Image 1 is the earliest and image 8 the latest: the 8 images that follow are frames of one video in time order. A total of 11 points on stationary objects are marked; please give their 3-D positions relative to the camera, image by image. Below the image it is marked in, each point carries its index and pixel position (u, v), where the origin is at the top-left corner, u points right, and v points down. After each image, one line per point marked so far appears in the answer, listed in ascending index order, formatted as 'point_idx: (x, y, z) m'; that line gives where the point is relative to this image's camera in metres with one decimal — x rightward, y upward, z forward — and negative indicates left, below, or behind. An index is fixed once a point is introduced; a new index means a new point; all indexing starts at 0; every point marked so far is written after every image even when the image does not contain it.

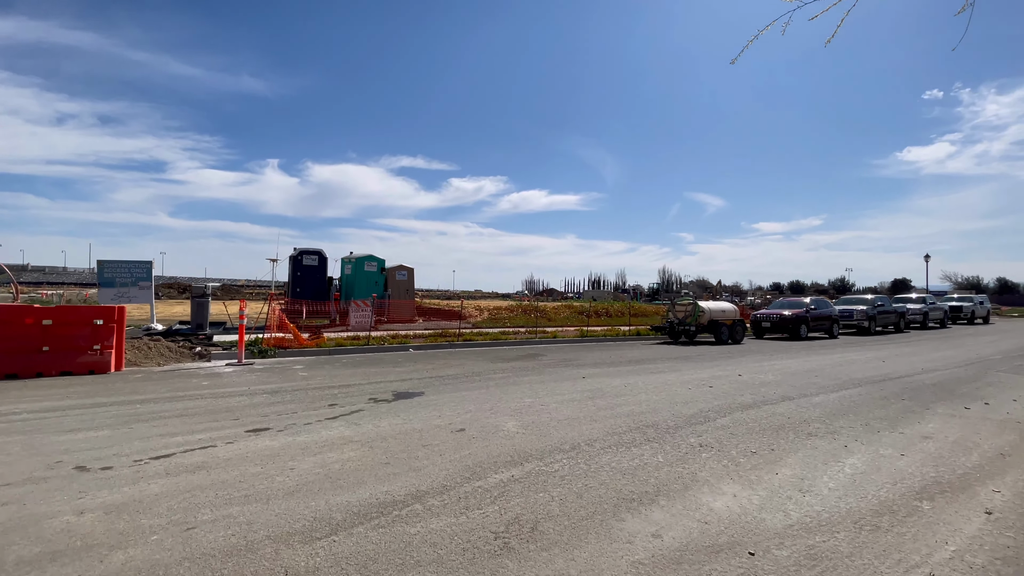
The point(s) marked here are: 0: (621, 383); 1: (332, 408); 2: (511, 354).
0: (+2.3, -2.0, +10.1) m
1: (-2.9, -1.9, +7.6) m
2: (-0.1, -2.1, +14.7) m
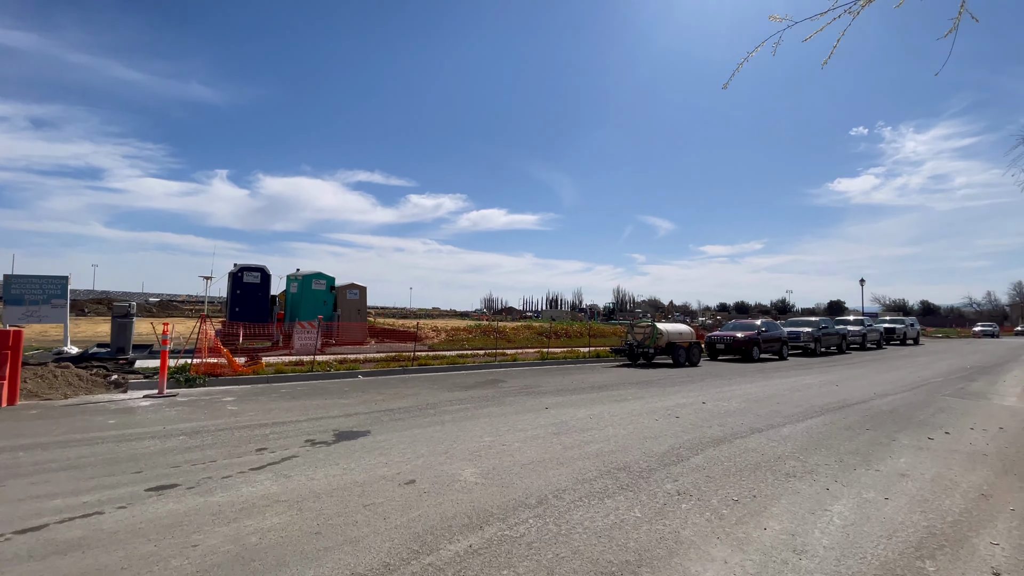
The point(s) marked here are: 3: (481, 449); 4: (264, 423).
0: (+1.5, -2.5, +9.5) m
1: (-3.5, -2.3, +6.5) m
2: (-1.3, -2.7, +13.9) m
3: (-0.5, -2.3, +6.8) m
4: (-4.4, -2.4, +8.3) m
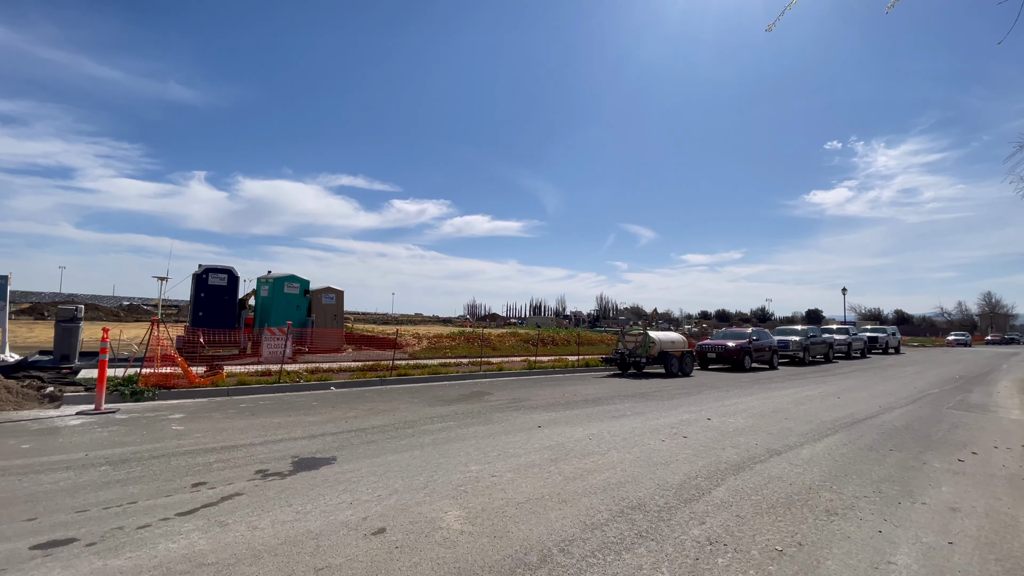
0: (+1.3, -2.6, +8.5) m
1: (-3.6, -2.3, +5.3) m
2: (-1.6, -2.8, +12.8) m
3: (-0.6, -2.4, +5.7) m
4: (-4.5, -2.4, +7.1) m
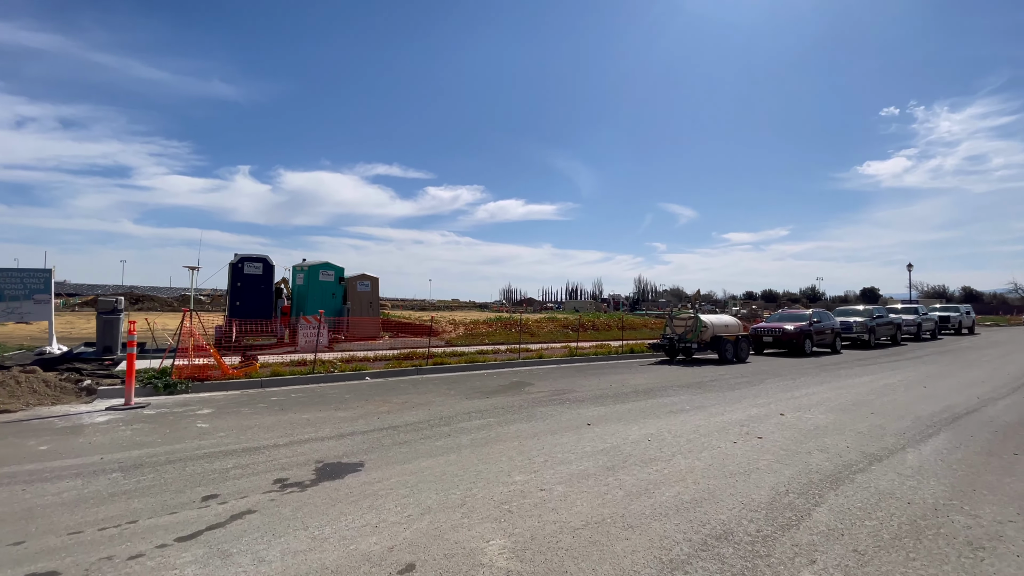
0: (+2.0, -2.3, +7.4) m
1: (-3.1, -2.2, +4.7) m
2: (-0.6, -2.4, +12.0) m
3: (0.0, -2.2, +4.9) m
4: (-3.9, -2.2, +6.5) m
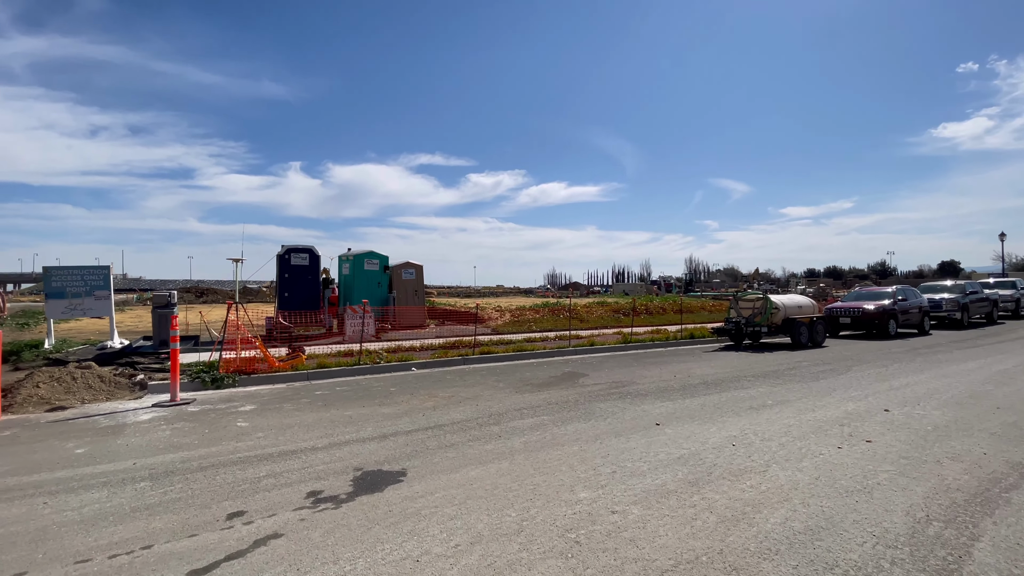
0: (+2.8, -2.0, +6.4) m
1: (-2.5, -2.1, +4.1) m
2: (+0.7, -2.1, +11.1) m
3: (+0.6, -2.0, +4.0) m
4: (-3.1, -2.1, +6.0) m
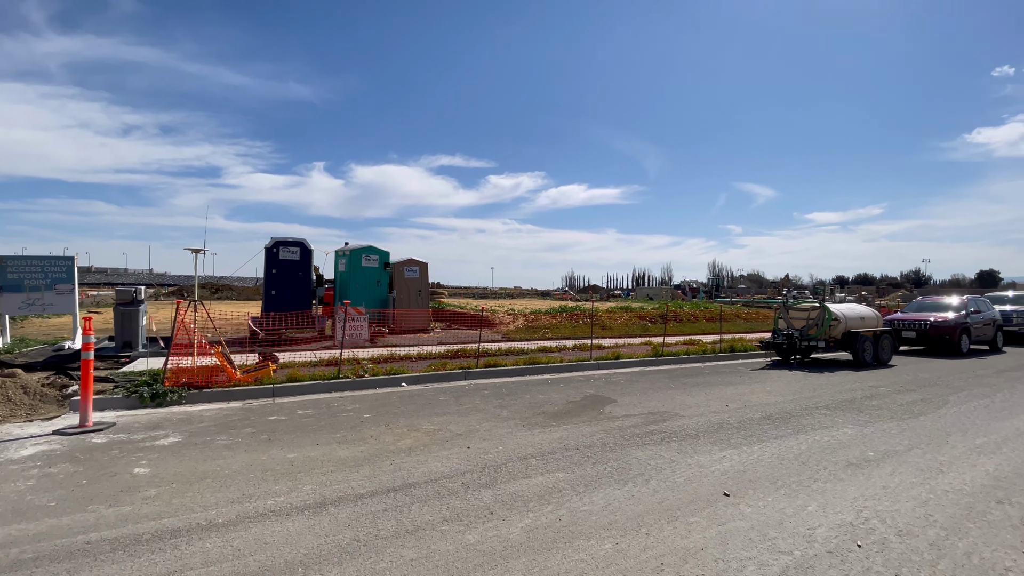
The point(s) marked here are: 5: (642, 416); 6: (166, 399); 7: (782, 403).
0: (+2.8, -2.1, +4.1) m
1: (-2.6, -2.1, +2.0) m
2: (+0.8, -2.1, +8.9) m
3: (+0.4, -2.0, +1.8) m
4: (-3.2, -2.1, +3.9) m
5: (+2.1, -2.1, +7.8) m
6: (-6.3, -2.0, +8.6) m
7: (+5.1, -2.1, +9.0) m
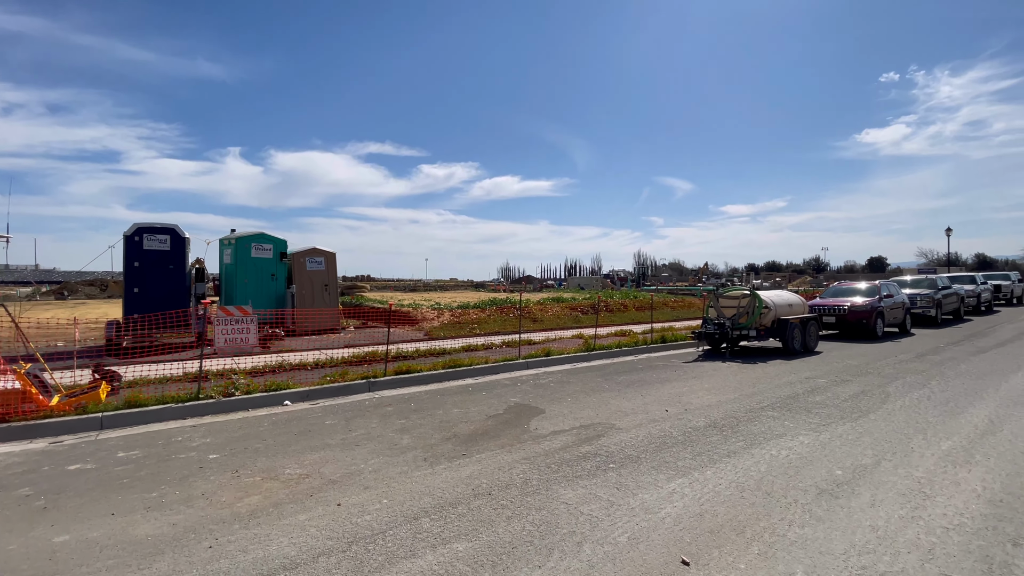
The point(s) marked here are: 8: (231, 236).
0: (+2.0, -2.0, +2.9) m
1: (-3.1, -2.1, +0.1) m
2: (-0.6, -2.0, +7.3) m
3: (0.0, -2.0, +0.2) m
4: (-3.9, -2.1, +1.9) m
5: (+0.8, -2.0, +6.4) m
6: (-7.6, -2.0, +6.1) m
7: (+3.6, -1.9, +8.0) m
8: (-8.9, +1.6, +15.1) m
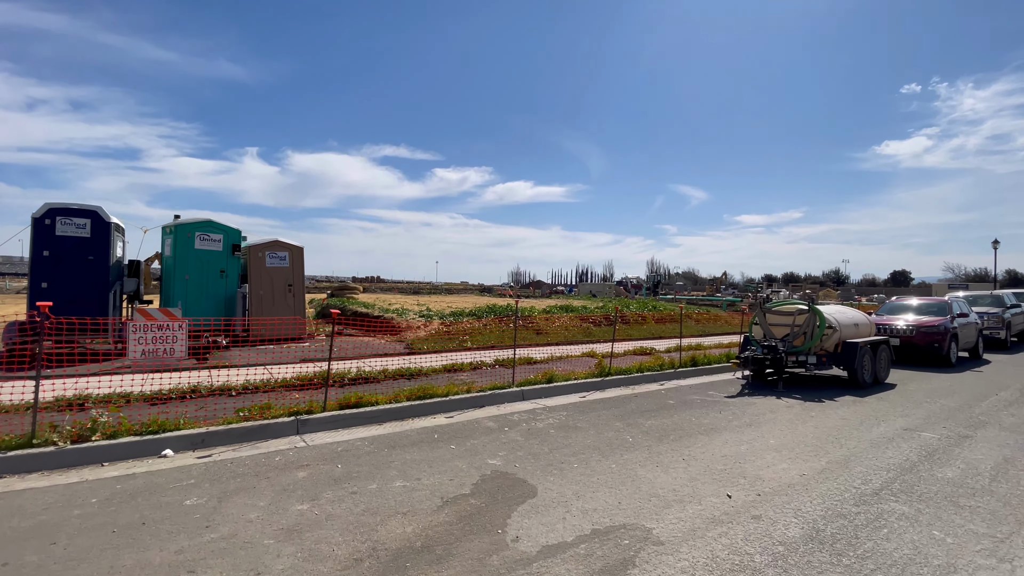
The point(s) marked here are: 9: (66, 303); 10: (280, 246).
0: (+1.6, -2.1, 0.0) m
1: (-3.5, -2.0, -2.6) m
2: (-0.9, -2.0, +4.6) m
3: (-0.5, -2.0, -2.5) m
4: (-4.3, -2.0, -0.8) m
5: (+0.5, -2.1, +3.7) m
6: (-7.9, -1.9, +3.5) m
7: (+3.4, -2.1, +5.2) m
8: (-9.0, +1.7, +12.5) m
9: (-10.3, -0.3, +11.1) m
10: (-6.6, +1.2, +13.6) m
